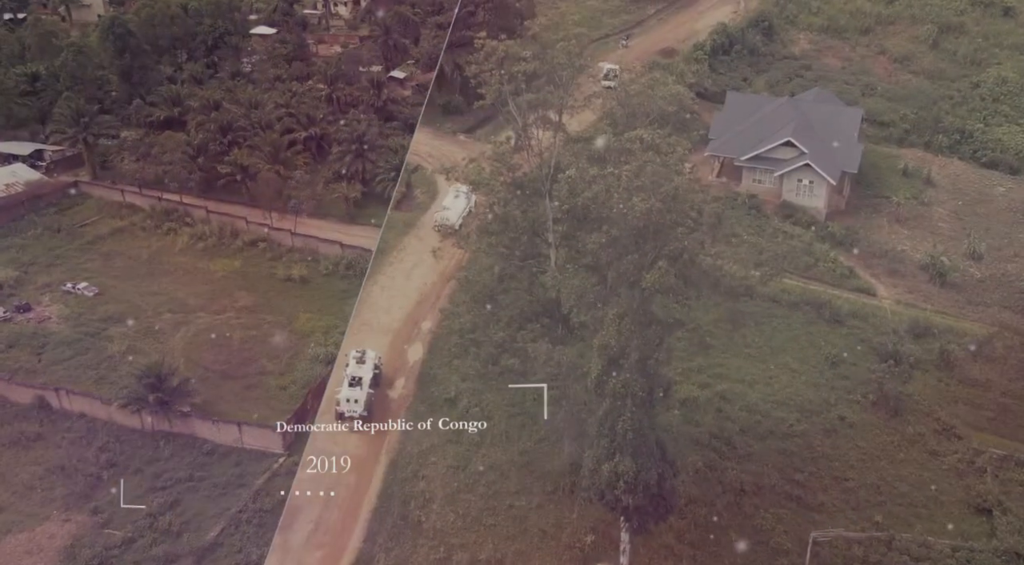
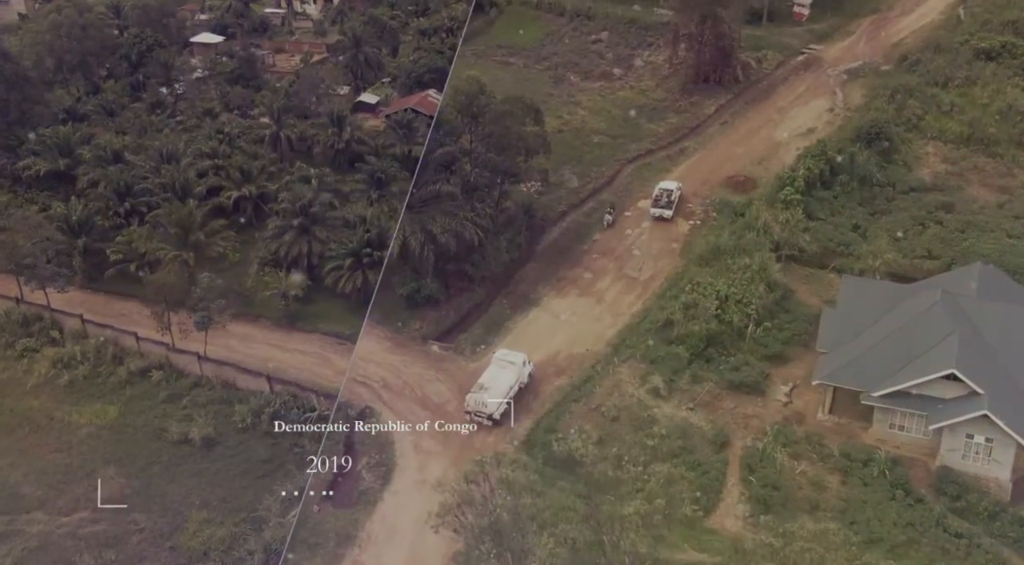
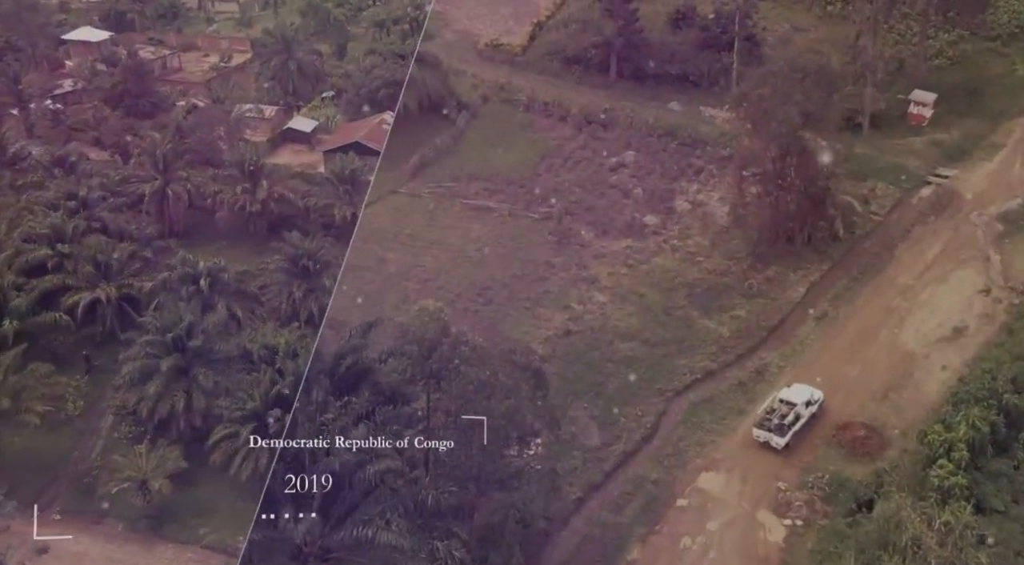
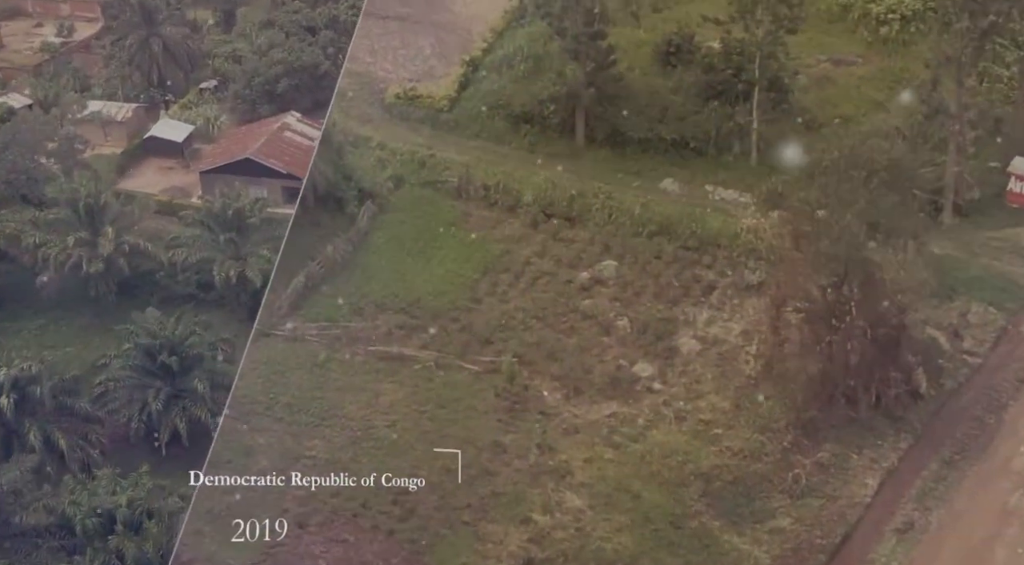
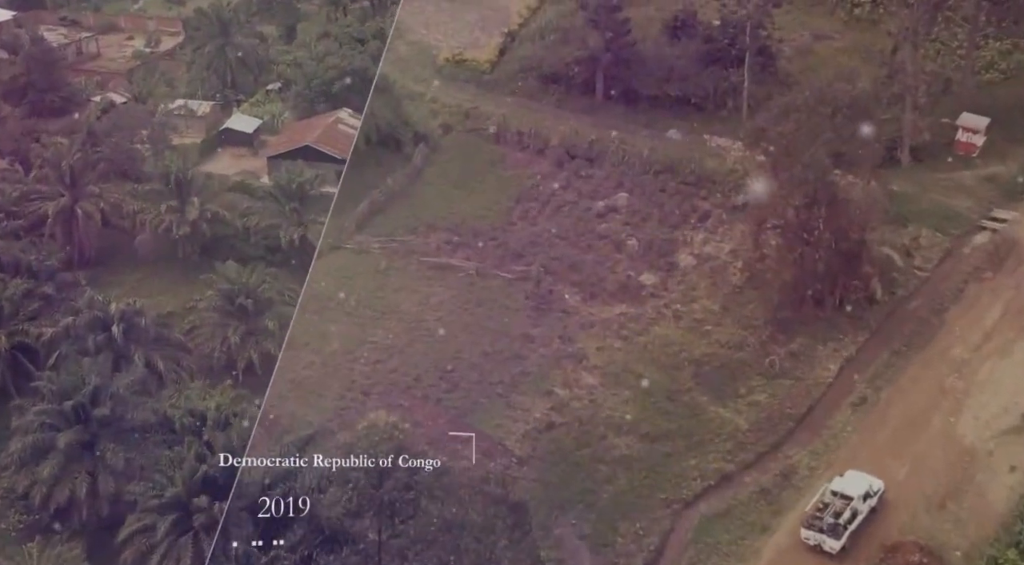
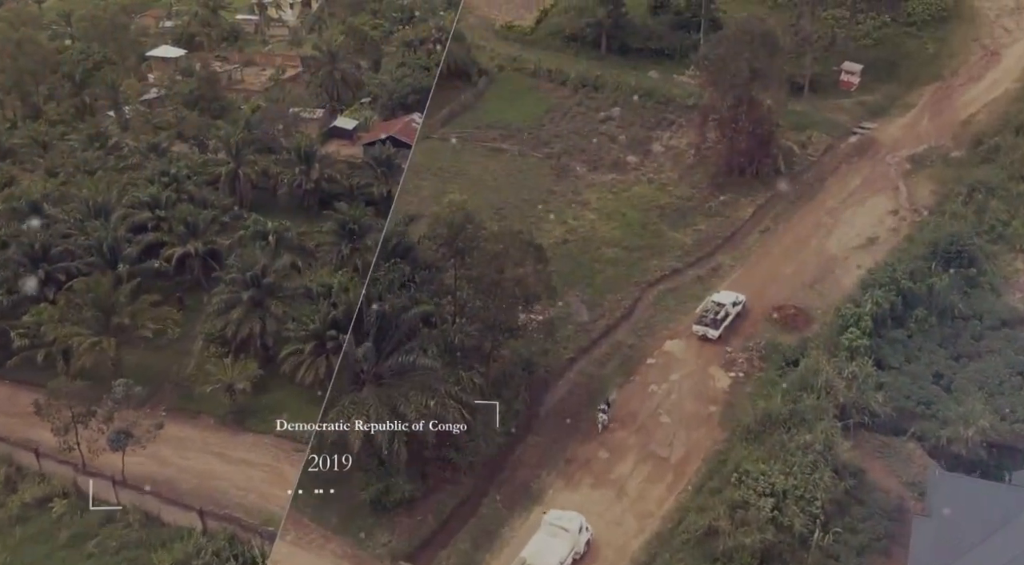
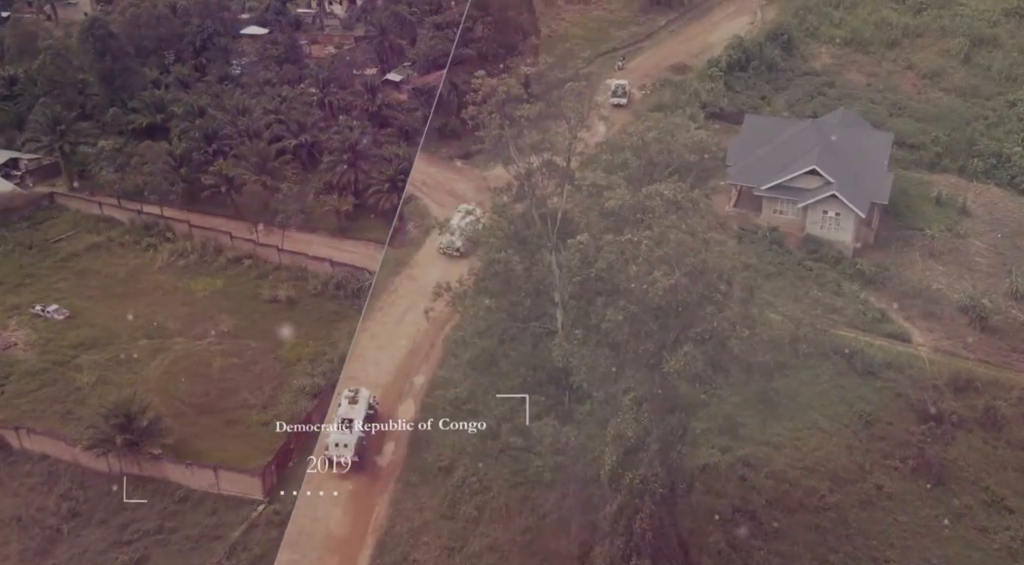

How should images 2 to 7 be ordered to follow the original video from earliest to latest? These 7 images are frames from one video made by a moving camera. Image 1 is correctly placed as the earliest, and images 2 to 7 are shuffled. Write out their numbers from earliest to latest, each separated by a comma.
7, 2, 6, 3, 5, 4
